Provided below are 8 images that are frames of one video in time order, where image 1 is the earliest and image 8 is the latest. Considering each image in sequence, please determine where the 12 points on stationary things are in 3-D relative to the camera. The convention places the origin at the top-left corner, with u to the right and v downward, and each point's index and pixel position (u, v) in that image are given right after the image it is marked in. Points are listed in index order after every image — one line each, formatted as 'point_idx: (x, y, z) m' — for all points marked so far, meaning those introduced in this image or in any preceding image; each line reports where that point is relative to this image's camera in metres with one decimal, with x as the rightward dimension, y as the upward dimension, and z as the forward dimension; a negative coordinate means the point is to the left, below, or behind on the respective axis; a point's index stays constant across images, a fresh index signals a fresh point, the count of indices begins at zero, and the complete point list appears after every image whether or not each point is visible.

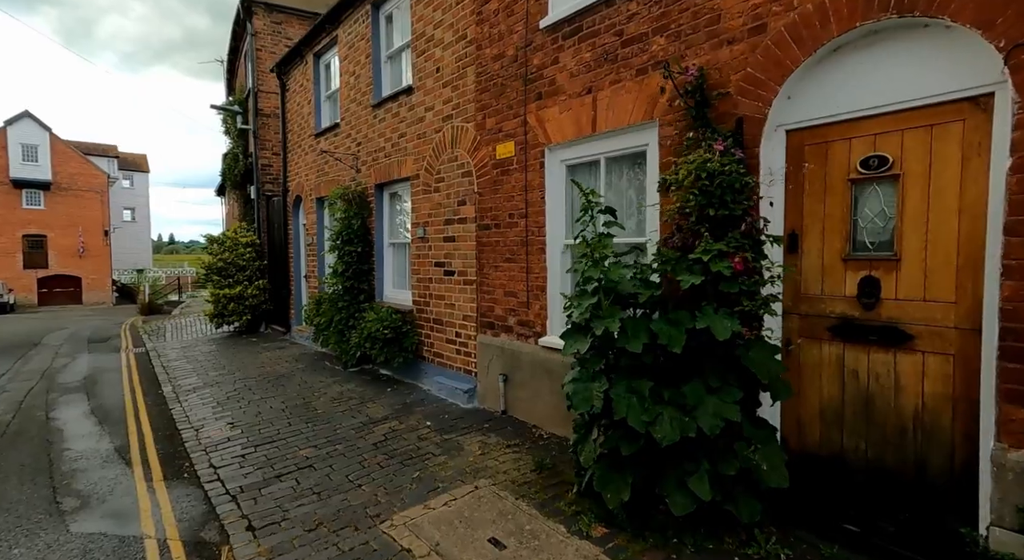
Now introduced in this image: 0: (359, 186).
0: (-2.0, +1.3, +7.2) m
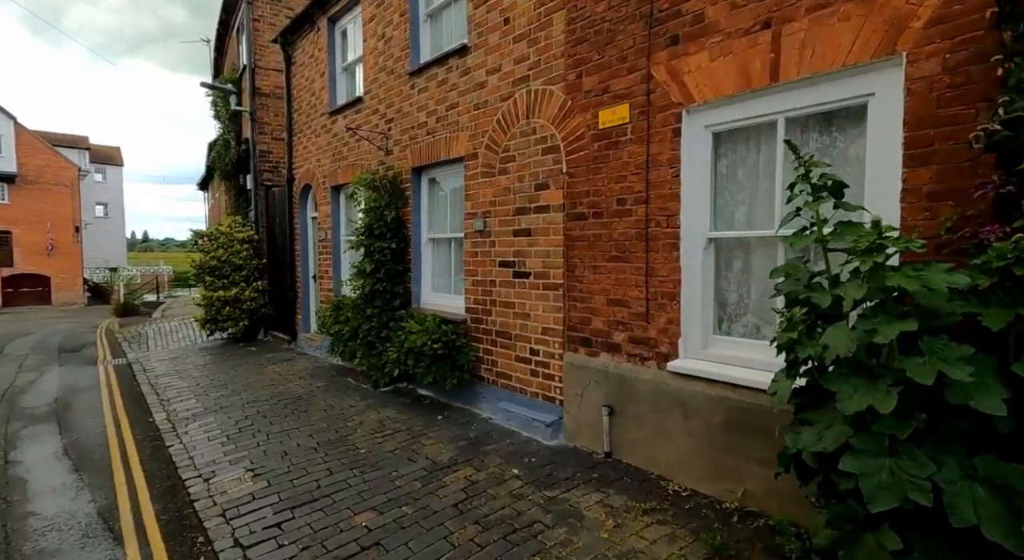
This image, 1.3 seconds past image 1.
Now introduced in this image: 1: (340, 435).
0: (-1.4, +1.2, +6.1) m
1: (-1.5, -1.3, +4.6) m
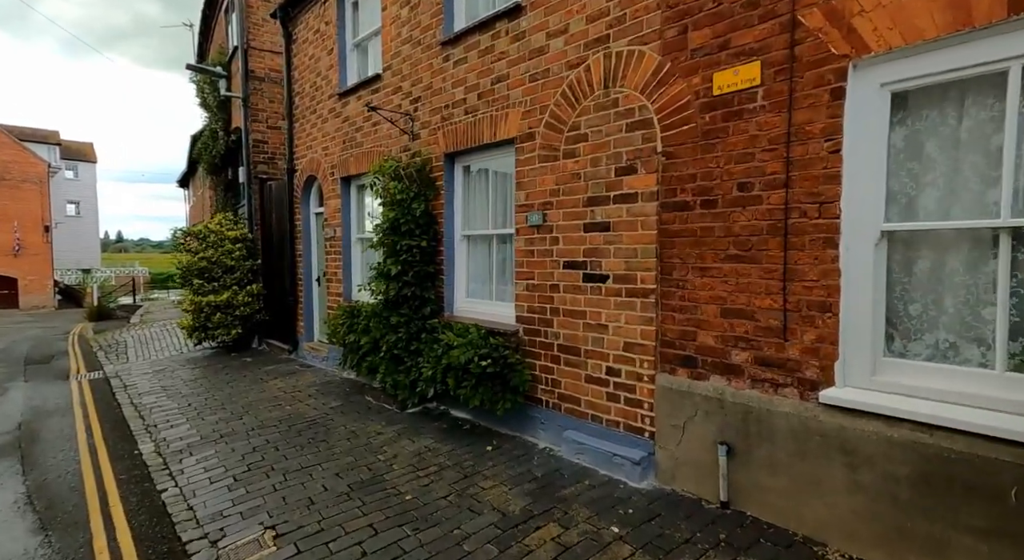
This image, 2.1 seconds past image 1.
0: (-0.9, +1.2, +5.3) m
1: (-1.0, -1.4, +3.7) m
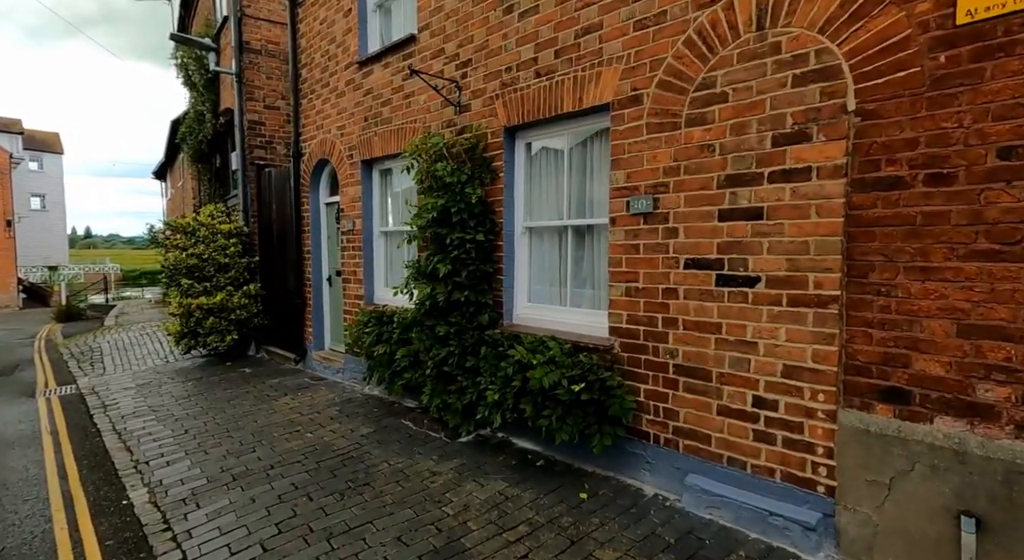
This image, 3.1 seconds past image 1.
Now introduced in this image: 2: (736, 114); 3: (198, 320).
0: (-0.4, +1.2, +4.4) m
1: (-0.3, -1.4, +2.9) m
2: (+1.2, +0.9, +2.8) m
3: (-4.6, -0.6, +7.8) m
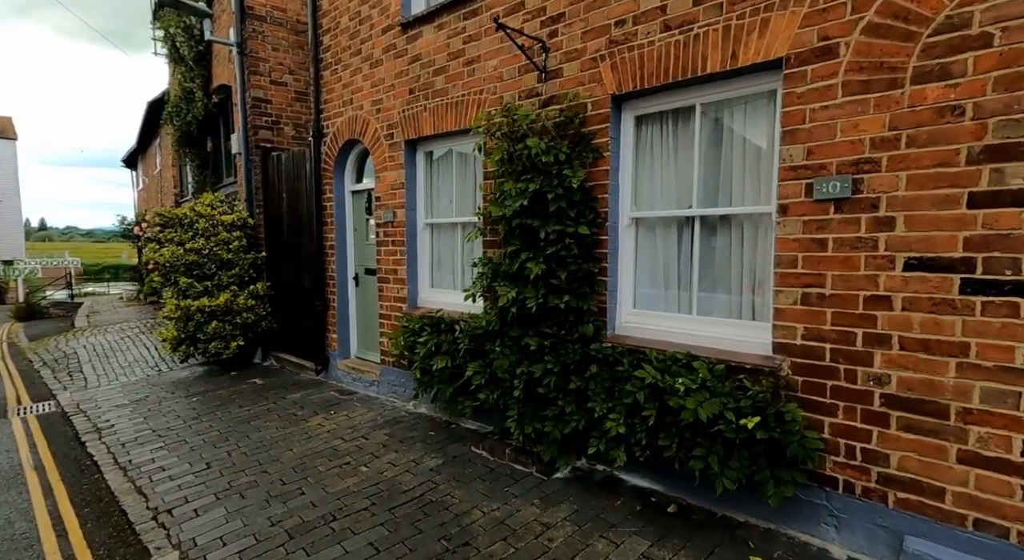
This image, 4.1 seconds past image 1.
0: (+0.3, +1.2, +3.6) m
1: (+0.4, -1.4, +2.1) m
2: (+1.9, +0.8, +2.1) m
3: (-4.1, -0.6, +6.9) m
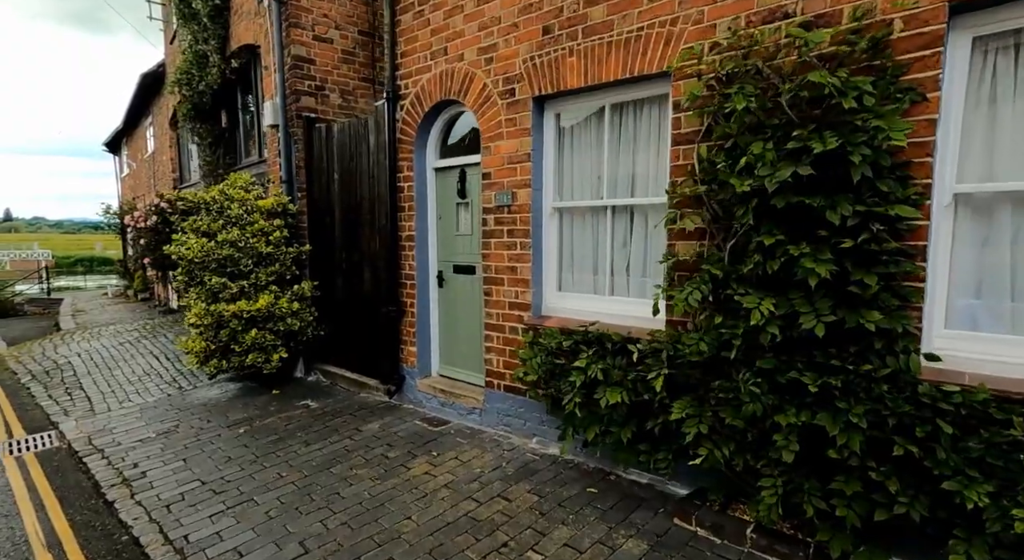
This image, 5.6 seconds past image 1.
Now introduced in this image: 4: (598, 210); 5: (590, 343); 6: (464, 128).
0: (+1.5, +1.2, +2.4) m
1: (+1.6, -1.5, +1.0) m
2: (+3.2, +0.8, +0.9) m
3: (-3.0, -0.6, +5.7) m
4: (+0.6, +0.5, +3.8) m
5: (+0.5, -0.4, +3.3) m
6: (-0.4, +1.4, +4.8) m
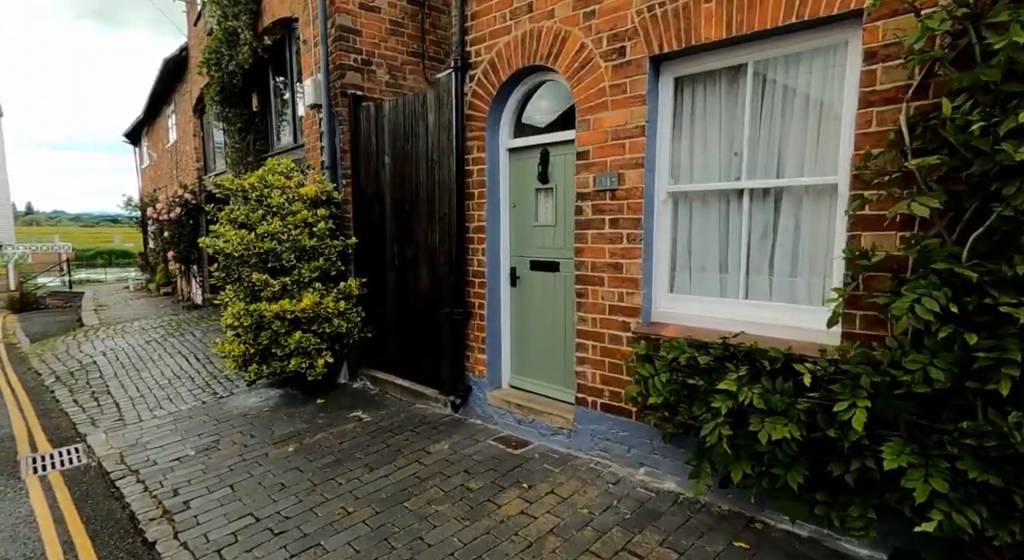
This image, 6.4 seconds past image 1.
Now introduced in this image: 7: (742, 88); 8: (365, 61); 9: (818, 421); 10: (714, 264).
0: (+2.1, +1.1, +1.7) m
1: (+2.2, -1.5, +0.3) m
2: (+3.7, +0.8, +0.2) m
3: (-2.3, -0.5, +5.1) m
4: (+1.3, +0.5, +3.1) m
5: (+1.1, -0.4, +2.7) m
6: (+0.3, +1.4, +4.1) m
7: (+1.3, +1.1, +3.0) m
8: (-1.5, +2.3, +5.5) m
9: (+1.4, -0.6, +2.3) m
10: (+1.2, +0.1, +3.2) m
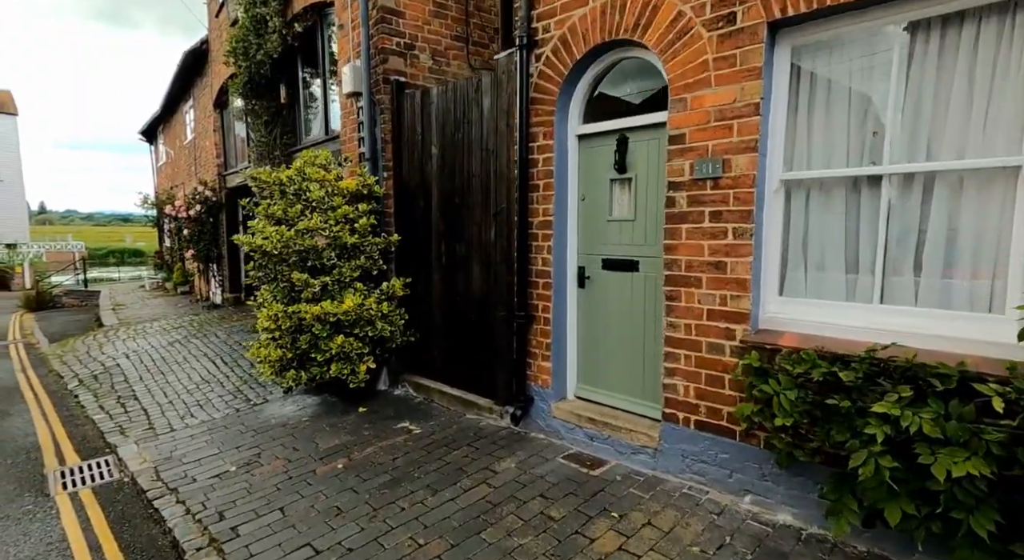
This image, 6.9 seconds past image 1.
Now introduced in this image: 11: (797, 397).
0: (+2.6, +1.1, +1.2) m
1: (+2.7, -1.5, -0.2) m
2: (+4.2, +0.7, -0.3) m
3: (-1.7, -0.5, +4.7) m
4: (+1.8, +0.5, +2.7) m
5: (+1.6, -0.4, +2.2) m
6: (+0.8, +1.4, +3.7) m
7: (+1.8, +1.1, +2.5) m
8: (-1.0, +2.3, +5.1) m
9: (+1.9, -0.6, +1.9) m
10: (+1.7, +0.1, +2.8) m
11: (+1.3, -0.6, +2.5) m
